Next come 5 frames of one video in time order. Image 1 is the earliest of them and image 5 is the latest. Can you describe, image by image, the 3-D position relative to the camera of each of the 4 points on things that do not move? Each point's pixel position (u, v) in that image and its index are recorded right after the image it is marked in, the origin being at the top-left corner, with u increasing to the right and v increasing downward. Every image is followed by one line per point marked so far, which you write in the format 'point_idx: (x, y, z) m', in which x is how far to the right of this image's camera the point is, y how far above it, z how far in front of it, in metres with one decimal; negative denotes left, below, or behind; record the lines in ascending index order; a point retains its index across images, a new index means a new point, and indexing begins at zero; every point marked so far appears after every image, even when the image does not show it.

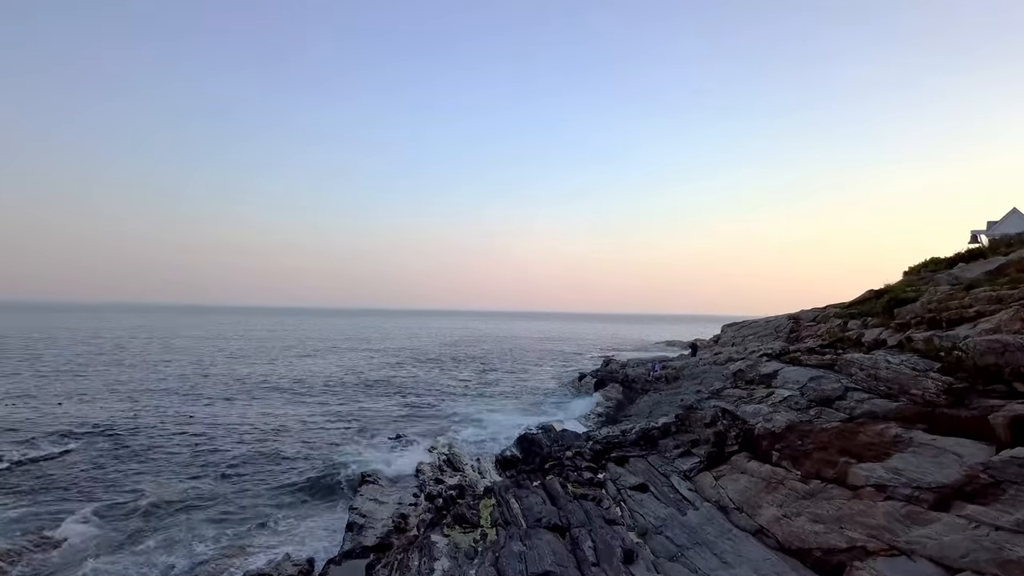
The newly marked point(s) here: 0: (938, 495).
0: (+8.4, -4.1, +10.1) m
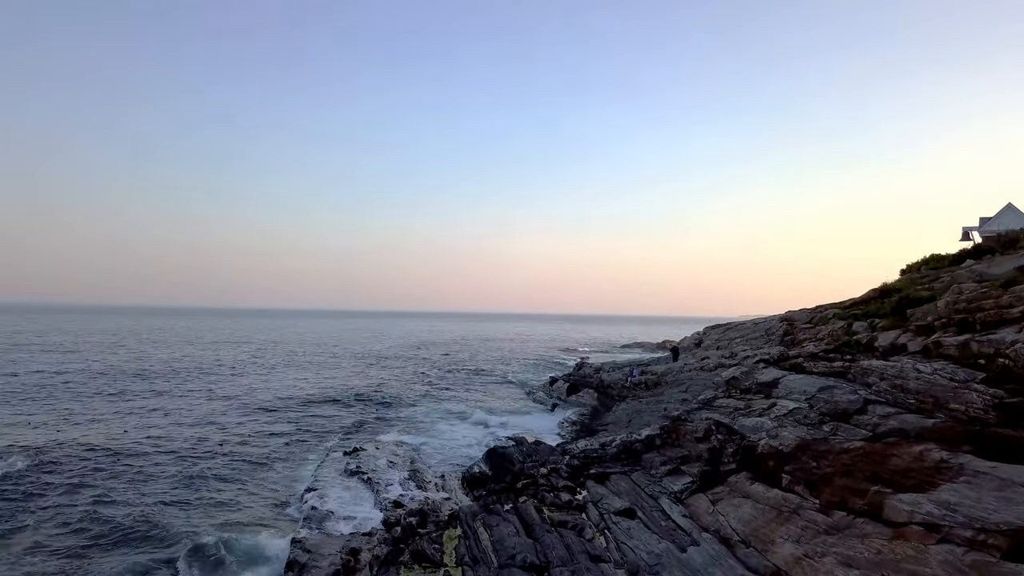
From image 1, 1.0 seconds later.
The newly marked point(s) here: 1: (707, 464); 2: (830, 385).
0: (+8.0, -4.0, +8.1) m
1: (+6.2, -5.6, +16.1) m
2: (+8.9, -2.7, +14.3) m
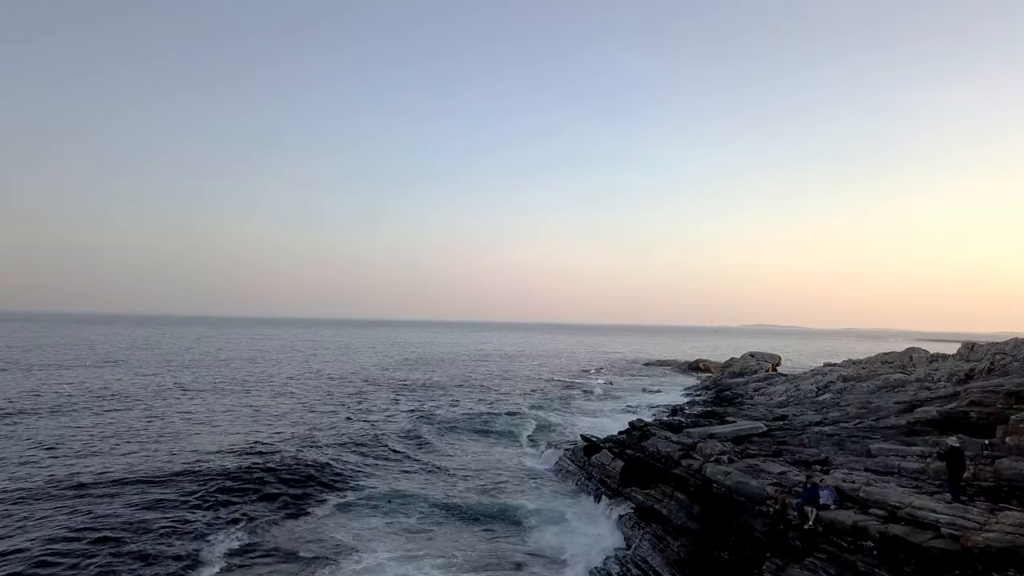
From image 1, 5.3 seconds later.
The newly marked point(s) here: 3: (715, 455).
0: (+8.6, -4.0, -7.9) m
1: (+6.8, -5.7, +0.1) m
2: (+9.6, -2.8, -1.7) m
3: (+7.3, -6.0, +18.3) m
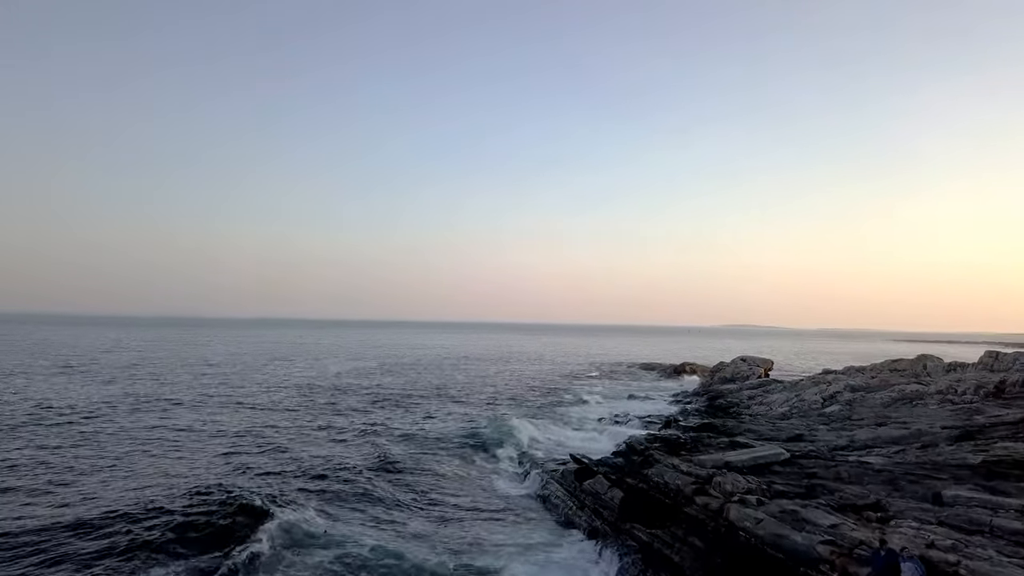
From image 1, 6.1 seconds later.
0: (+9.1, -4.2, -10.8) m
1: (+7.0, -5.8, -2.9) m
2: (+9.8, -3.0, -4.6) m
3: (+6.8, -6.2, +15.3) m
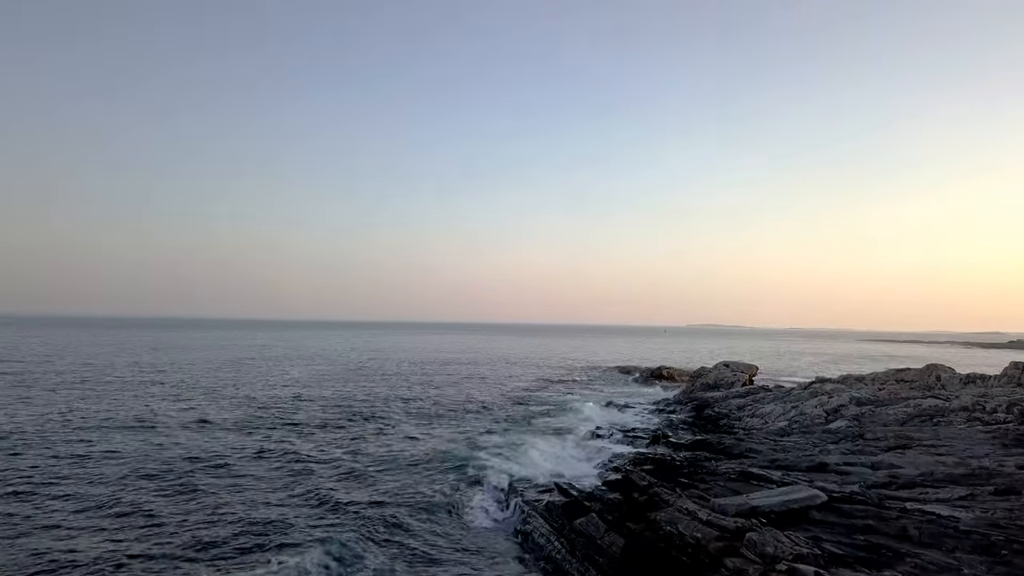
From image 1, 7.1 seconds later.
0: (+10.2, -4.4, -14.0) m
1: (+7.6, -6.1, -6.2) m
2: (+10.5, -3.2, -7.7) m
3: (+6.4, -6.4, +12.0) m
